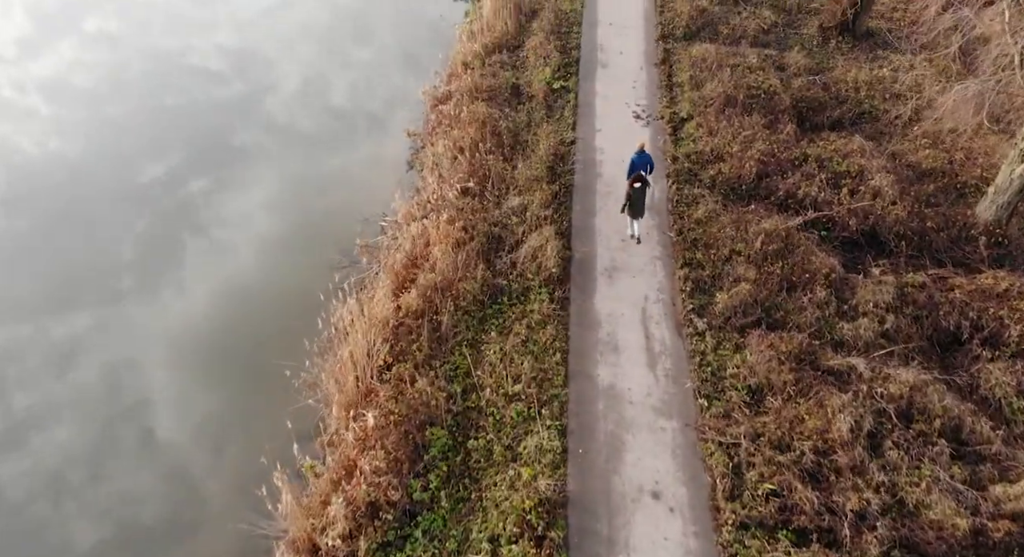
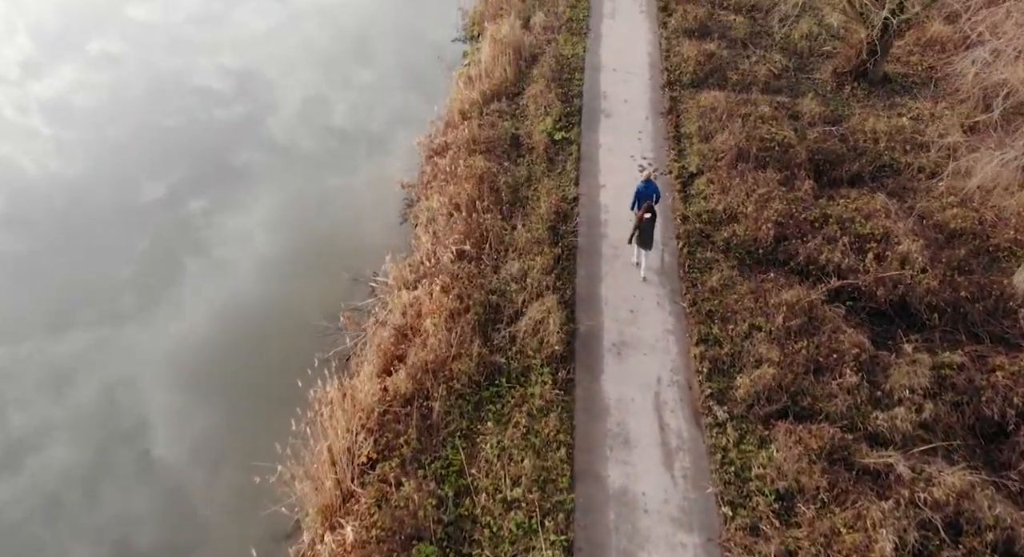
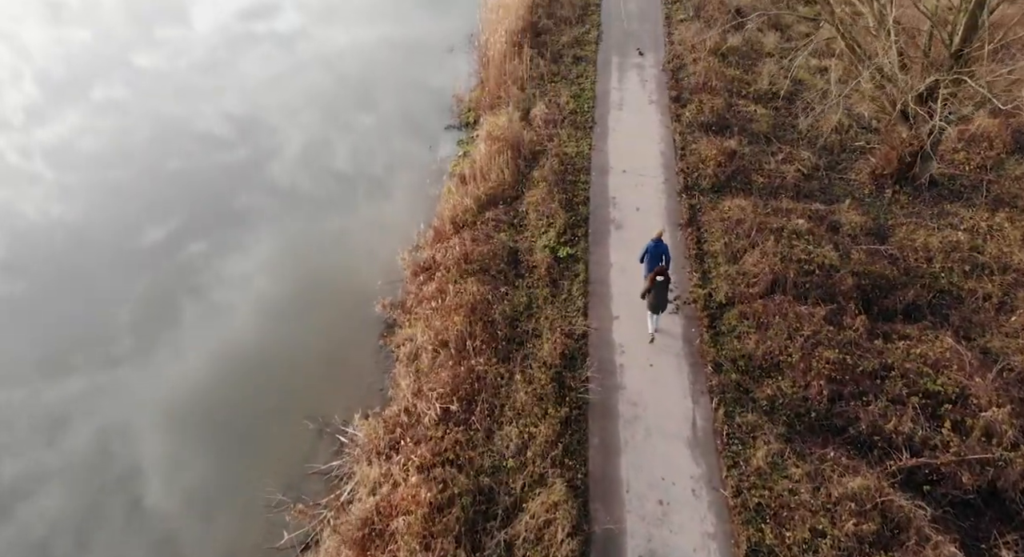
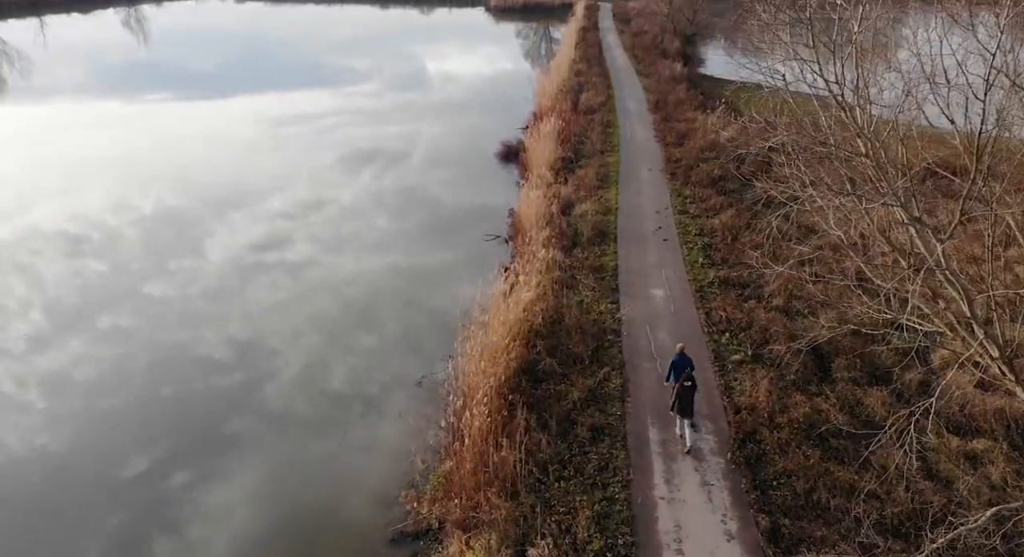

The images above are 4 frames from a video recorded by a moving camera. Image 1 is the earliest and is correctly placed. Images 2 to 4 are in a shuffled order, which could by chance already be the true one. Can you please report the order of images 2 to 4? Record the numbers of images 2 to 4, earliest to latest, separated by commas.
2, 3, 4
